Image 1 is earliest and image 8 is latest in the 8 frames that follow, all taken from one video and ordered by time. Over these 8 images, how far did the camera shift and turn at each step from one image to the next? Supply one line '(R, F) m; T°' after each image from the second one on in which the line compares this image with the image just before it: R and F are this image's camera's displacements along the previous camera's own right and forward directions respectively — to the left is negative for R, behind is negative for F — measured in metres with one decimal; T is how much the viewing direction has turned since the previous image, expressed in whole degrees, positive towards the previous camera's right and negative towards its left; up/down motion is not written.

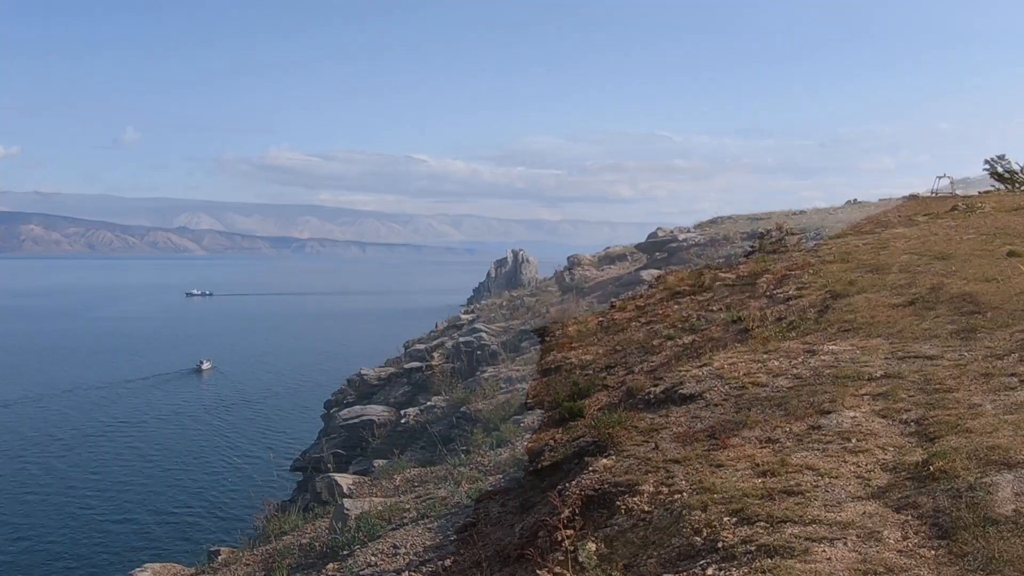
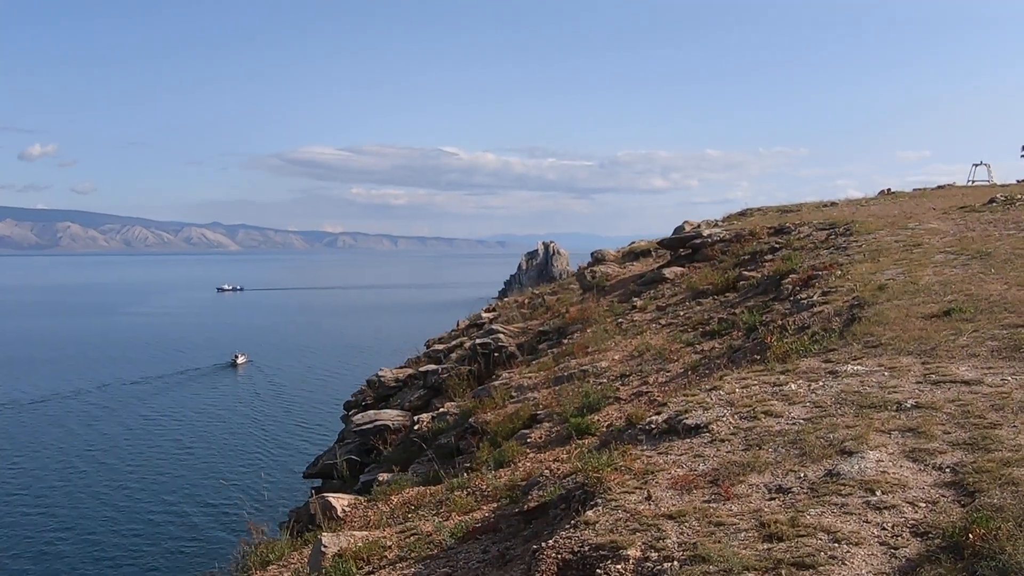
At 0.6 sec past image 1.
(+0.3, +0.5) m; -2°
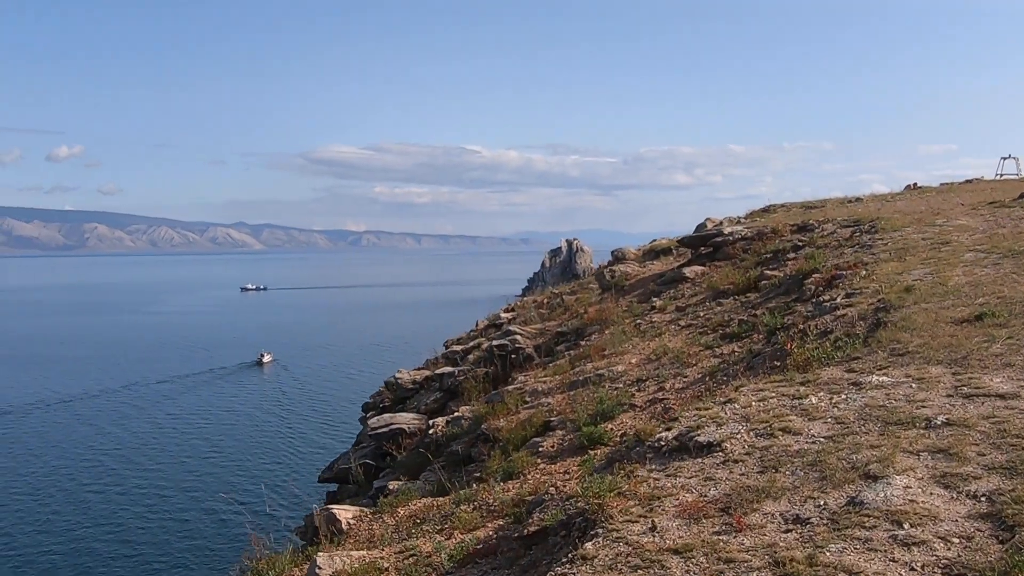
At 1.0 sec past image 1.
(+0.1, +0.2) m; -2°
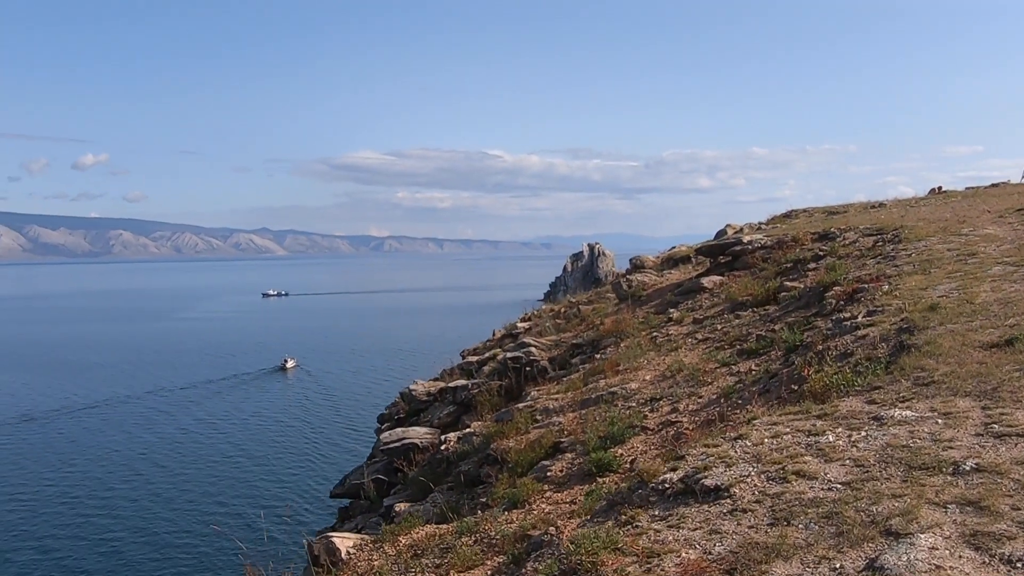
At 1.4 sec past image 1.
(+0.1, +0.2) m; -2°
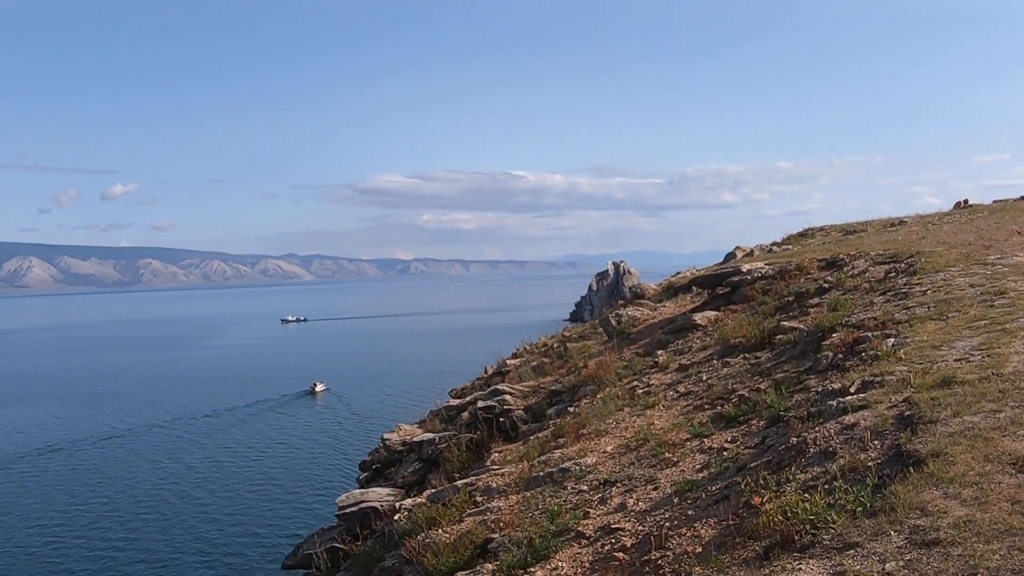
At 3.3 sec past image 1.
(+1.1, +1.6) m; -2°
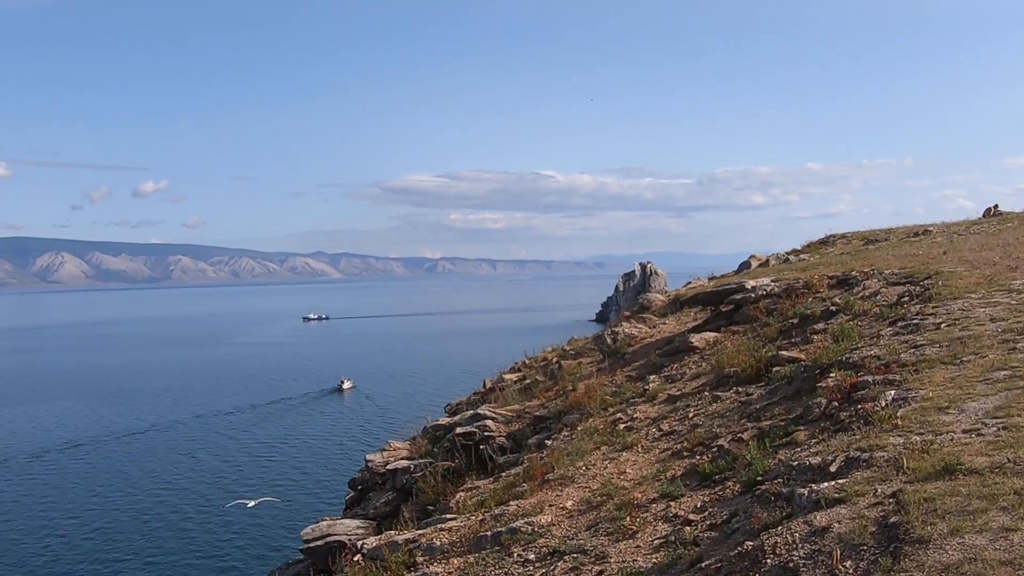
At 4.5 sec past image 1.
(+0.8, +1.1) m; -2°
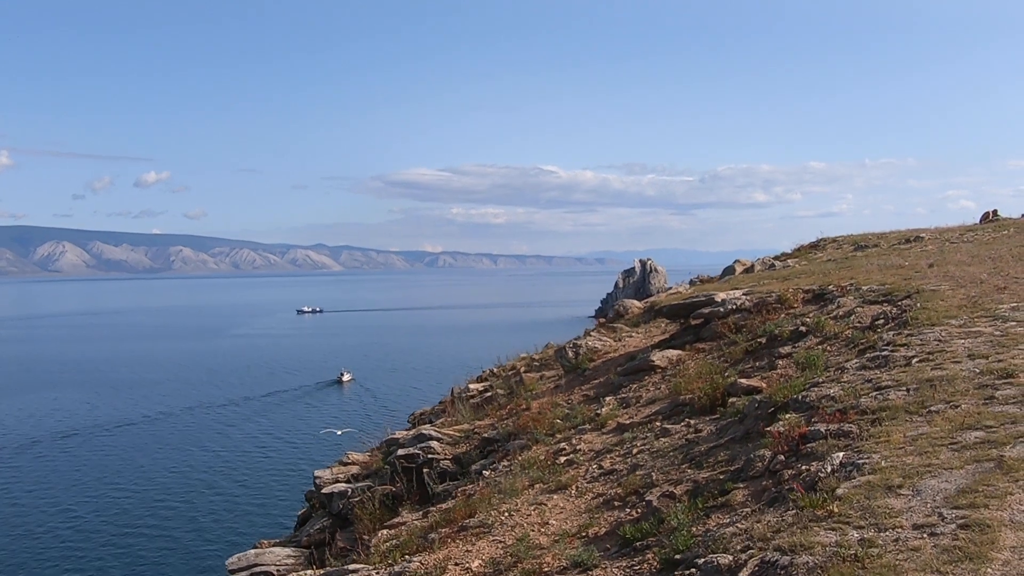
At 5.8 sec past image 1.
(+0.9, +1.1) m; 0°
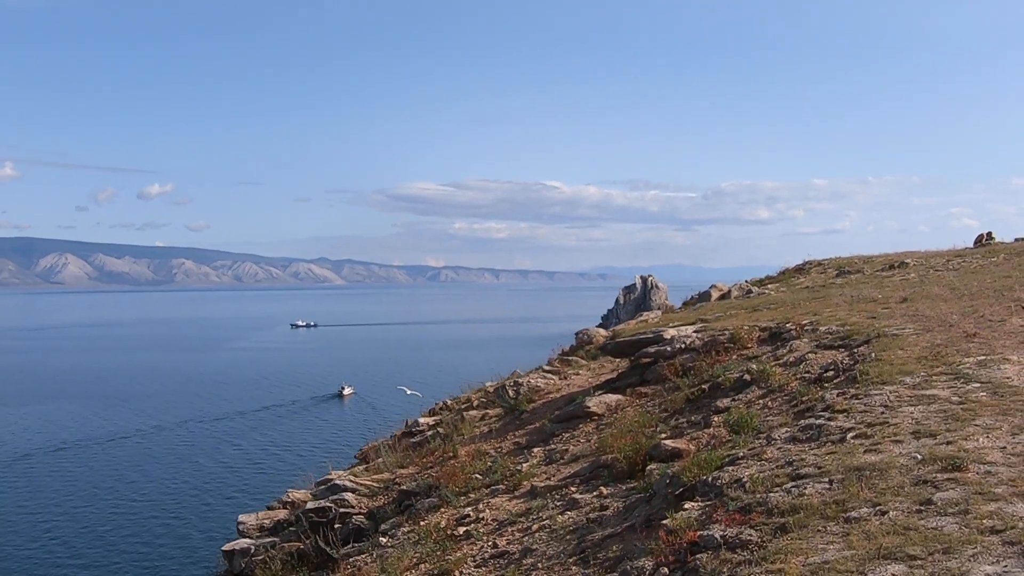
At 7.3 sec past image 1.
(+1.2, +1.3) m; 0°
